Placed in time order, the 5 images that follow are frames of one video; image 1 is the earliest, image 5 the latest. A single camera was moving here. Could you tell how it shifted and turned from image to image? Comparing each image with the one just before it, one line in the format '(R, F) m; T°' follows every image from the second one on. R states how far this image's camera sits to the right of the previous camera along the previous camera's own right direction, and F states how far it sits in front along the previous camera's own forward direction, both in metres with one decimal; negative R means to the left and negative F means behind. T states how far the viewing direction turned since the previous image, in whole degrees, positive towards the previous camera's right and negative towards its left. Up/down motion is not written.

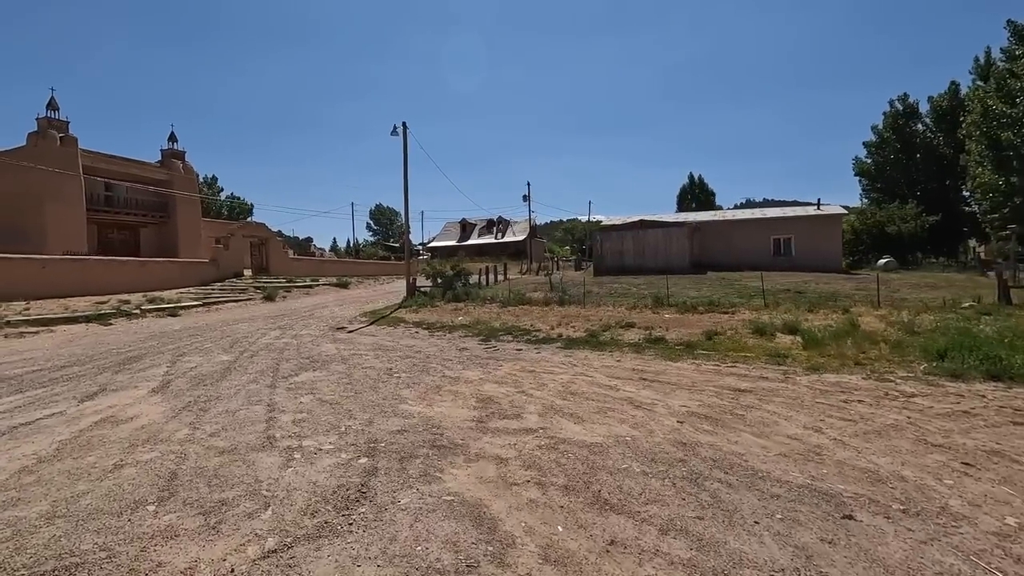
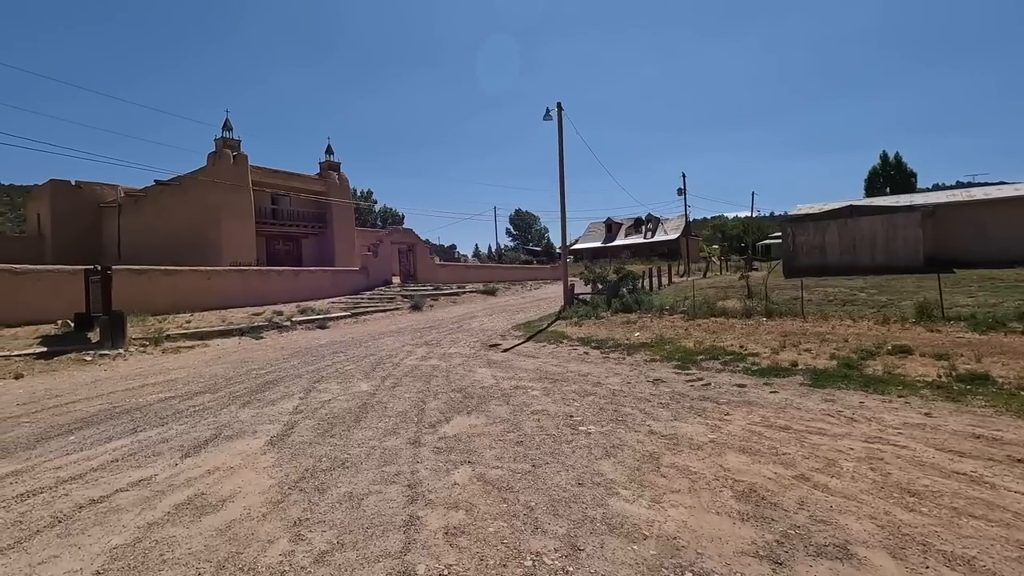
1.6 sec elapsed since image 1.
(-1.1, +2.6) m; -14°
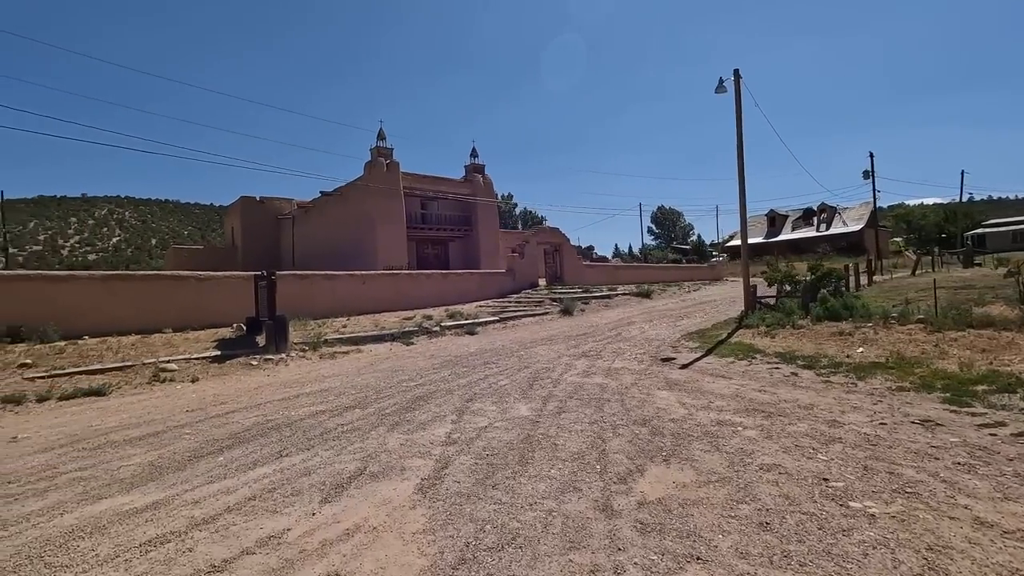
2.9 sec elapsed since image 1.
(-0.6, +1.5) m; -15°
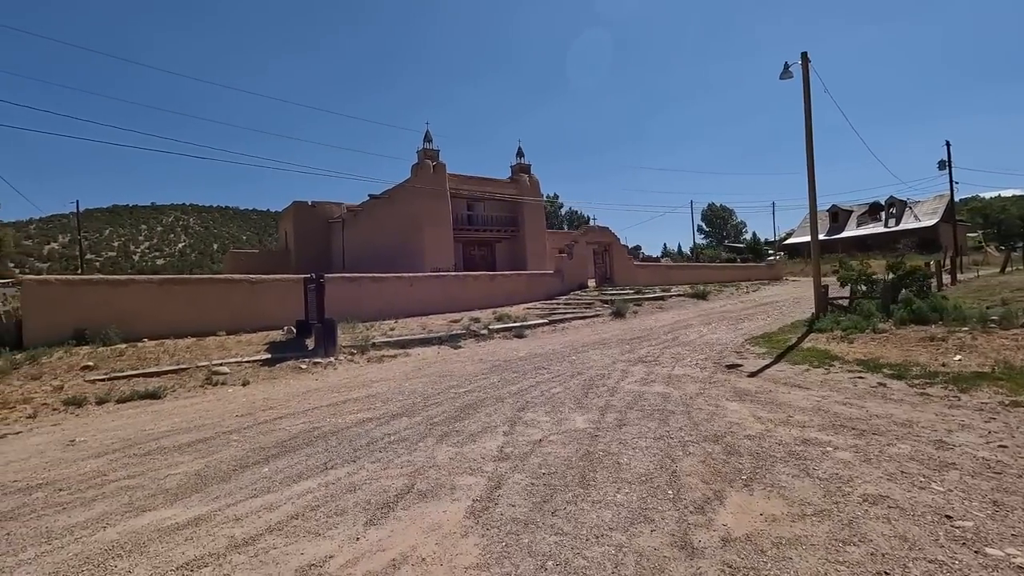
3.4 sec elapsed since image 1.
(-0.1, +0.4) m; -5°
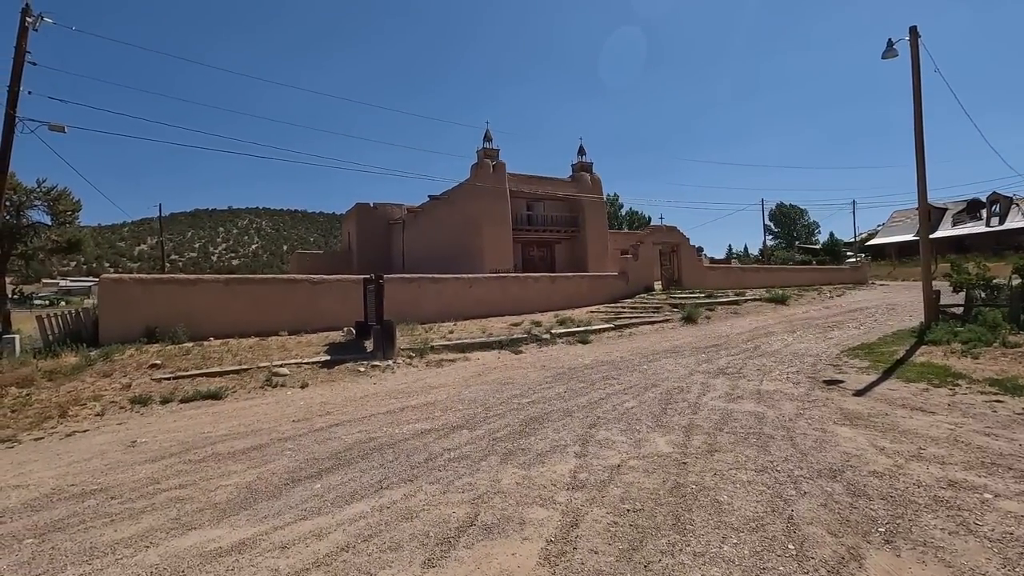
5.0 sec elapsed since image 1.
(-0.2, +0.6) m; -6°
